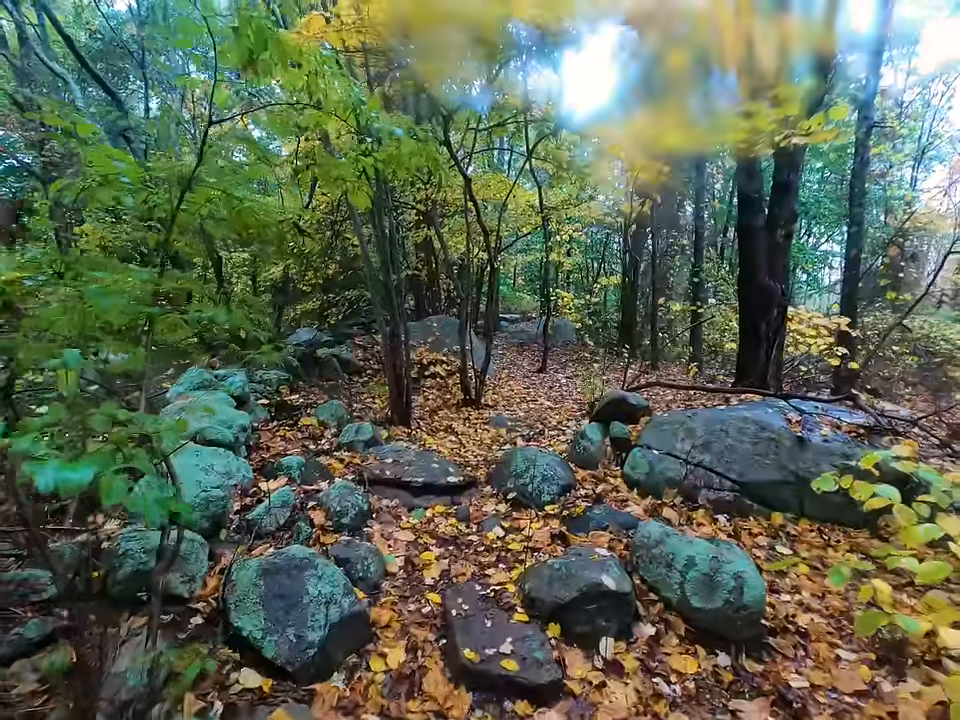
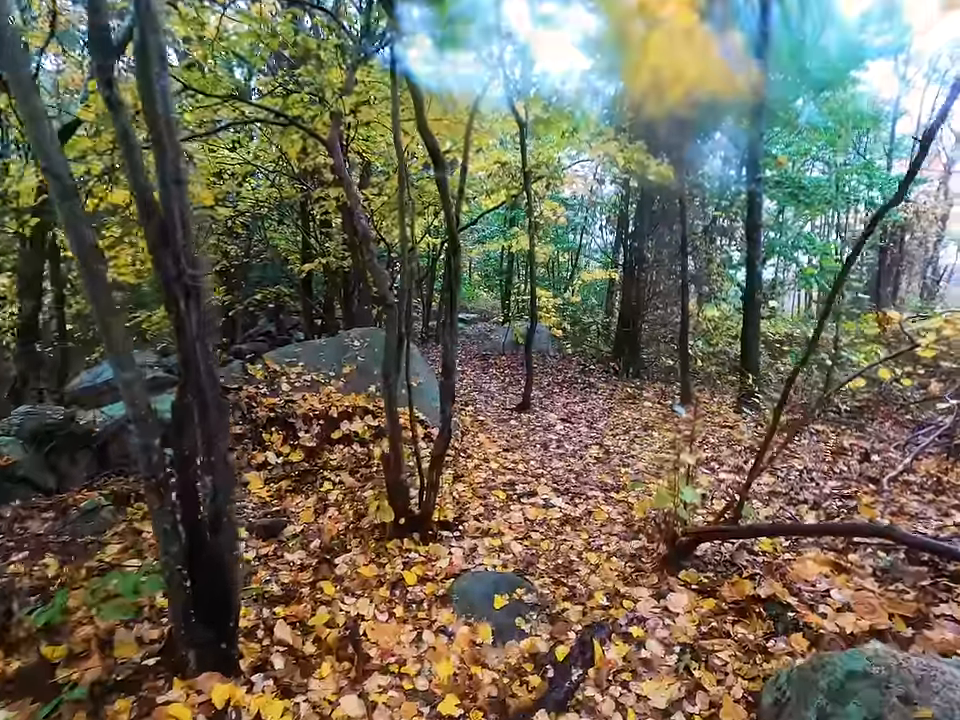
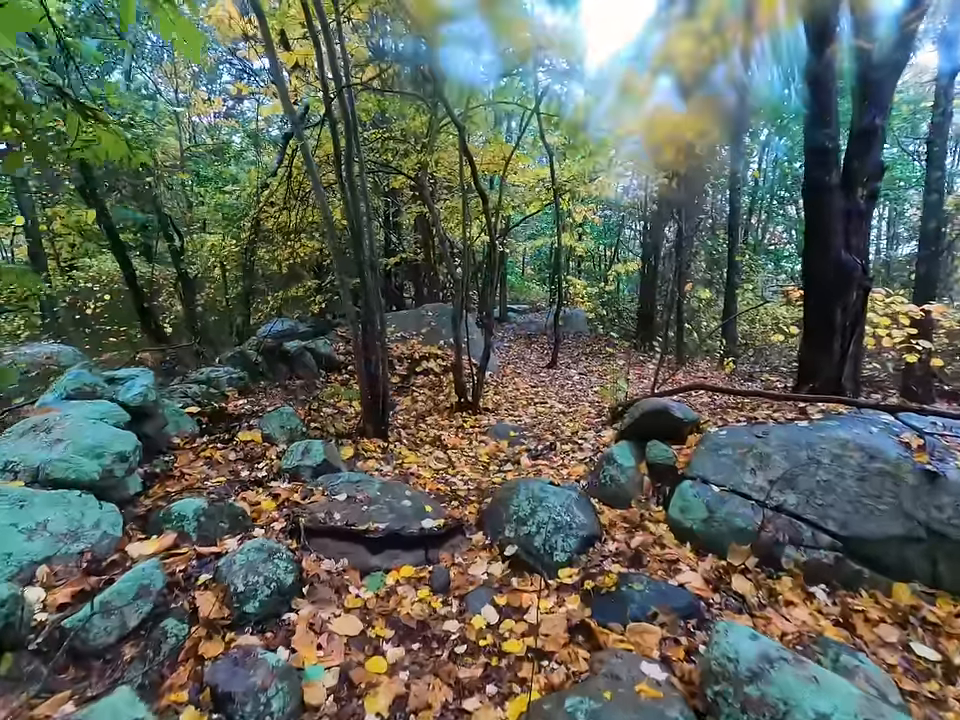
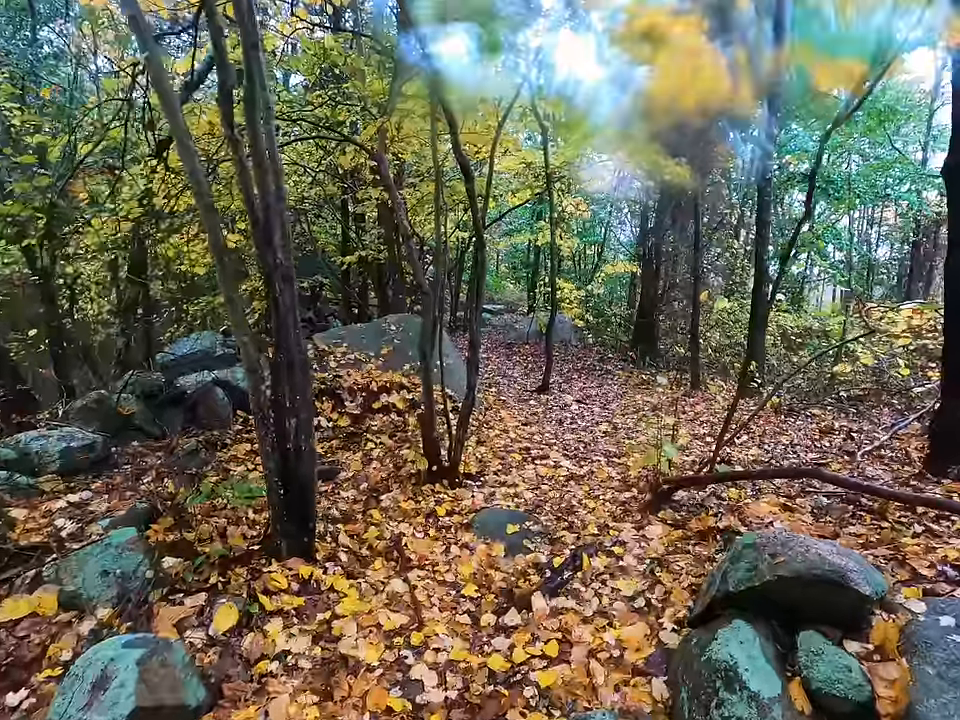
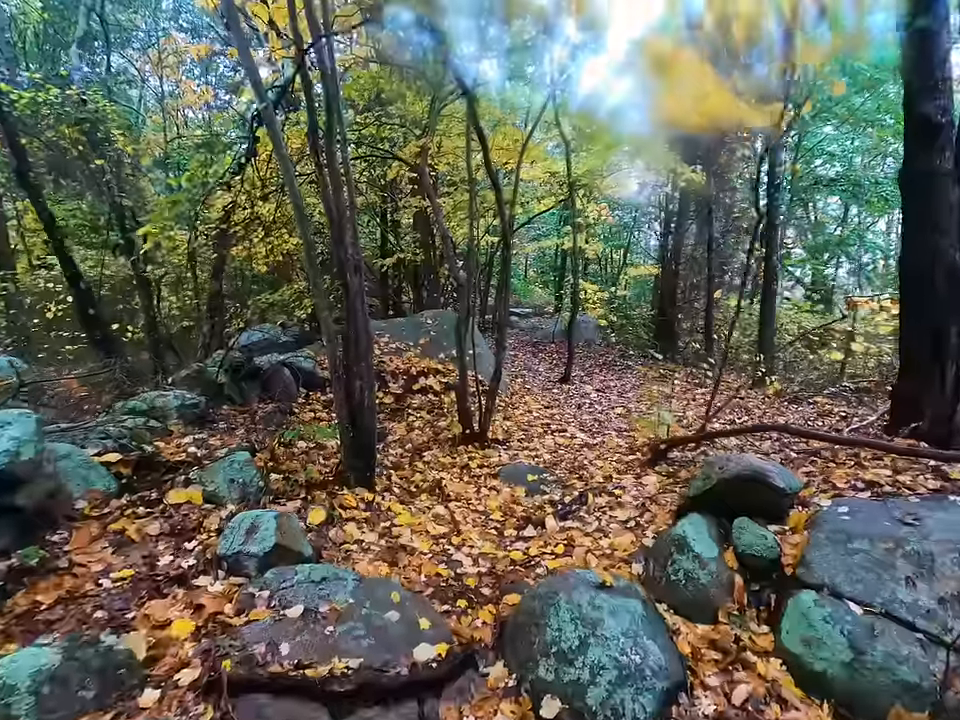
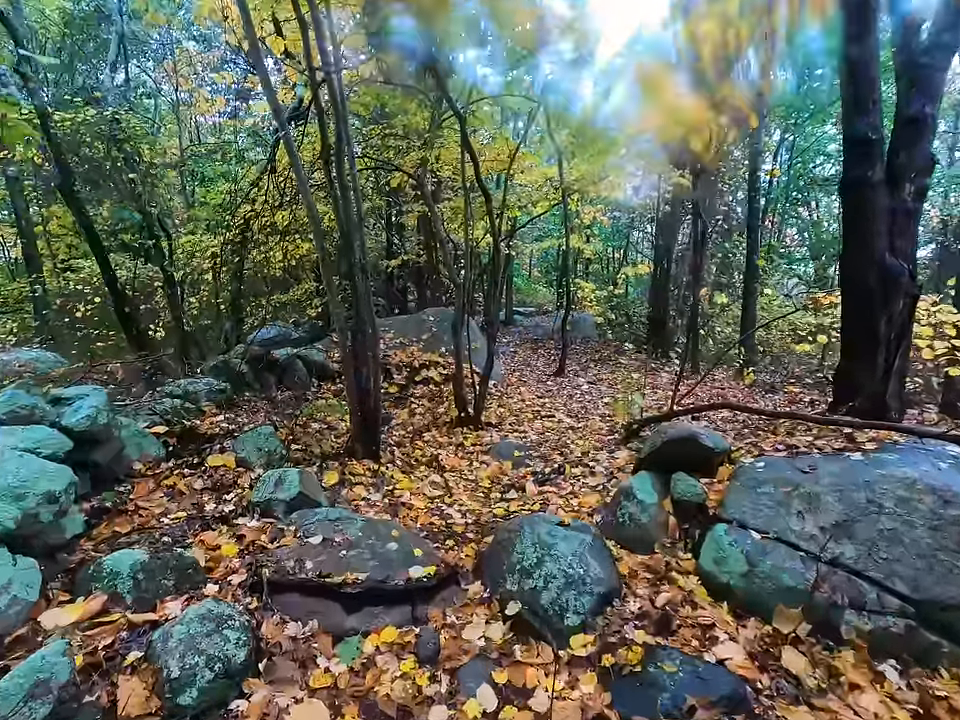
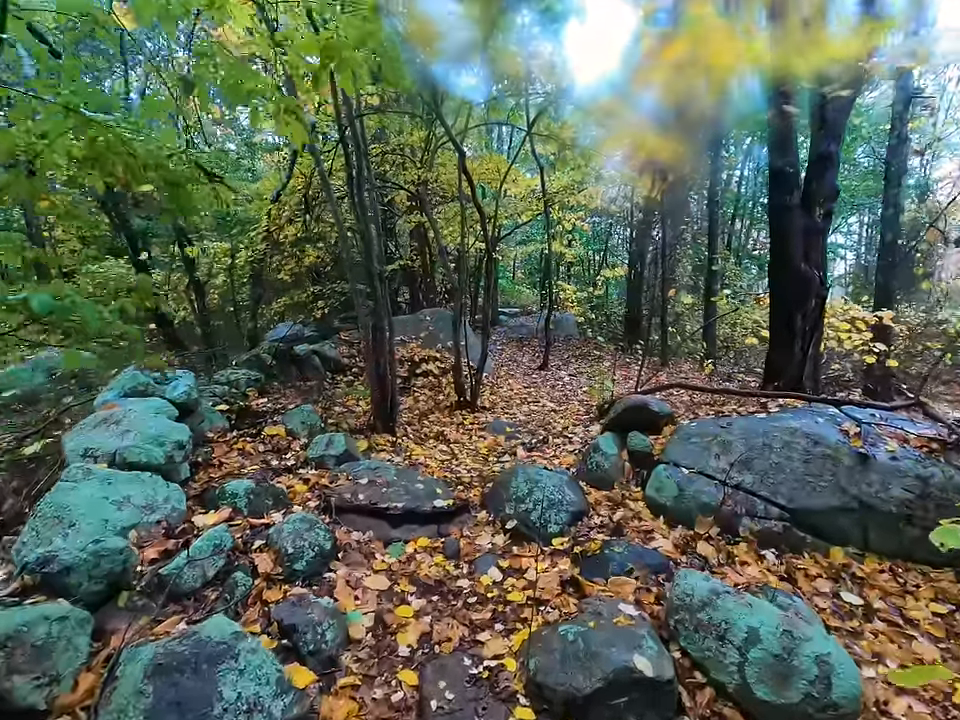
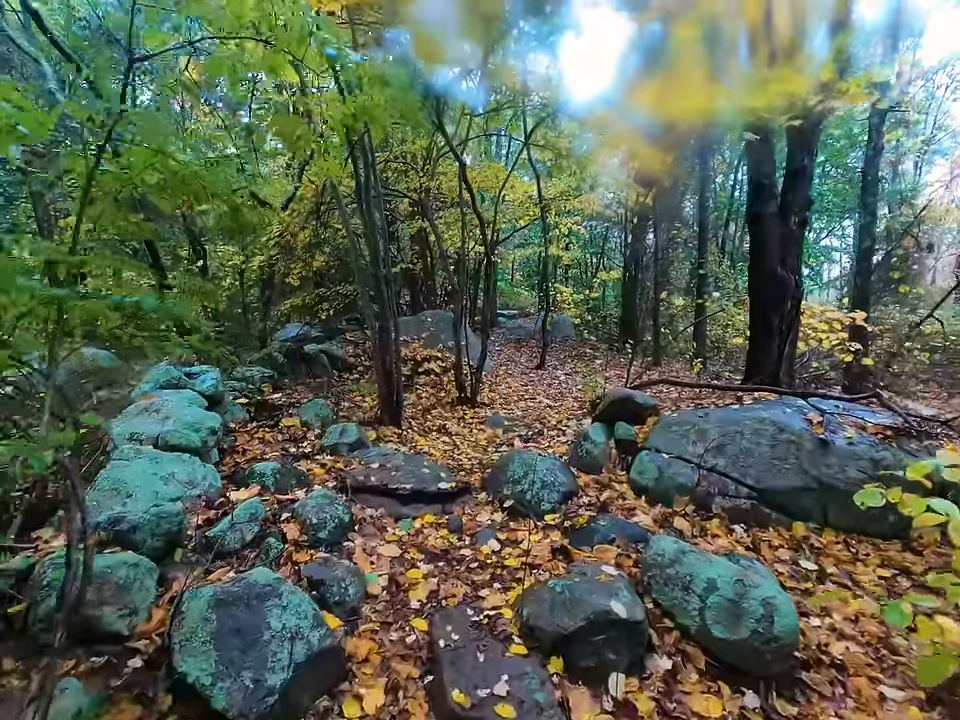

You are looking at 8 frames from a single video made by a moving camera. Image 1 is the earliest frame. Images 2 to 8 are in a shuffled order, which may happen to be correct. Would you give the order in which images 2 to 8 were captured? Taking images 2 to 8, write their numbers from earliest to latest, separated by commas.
8, 7, 3, 6, 5, 4, 2
